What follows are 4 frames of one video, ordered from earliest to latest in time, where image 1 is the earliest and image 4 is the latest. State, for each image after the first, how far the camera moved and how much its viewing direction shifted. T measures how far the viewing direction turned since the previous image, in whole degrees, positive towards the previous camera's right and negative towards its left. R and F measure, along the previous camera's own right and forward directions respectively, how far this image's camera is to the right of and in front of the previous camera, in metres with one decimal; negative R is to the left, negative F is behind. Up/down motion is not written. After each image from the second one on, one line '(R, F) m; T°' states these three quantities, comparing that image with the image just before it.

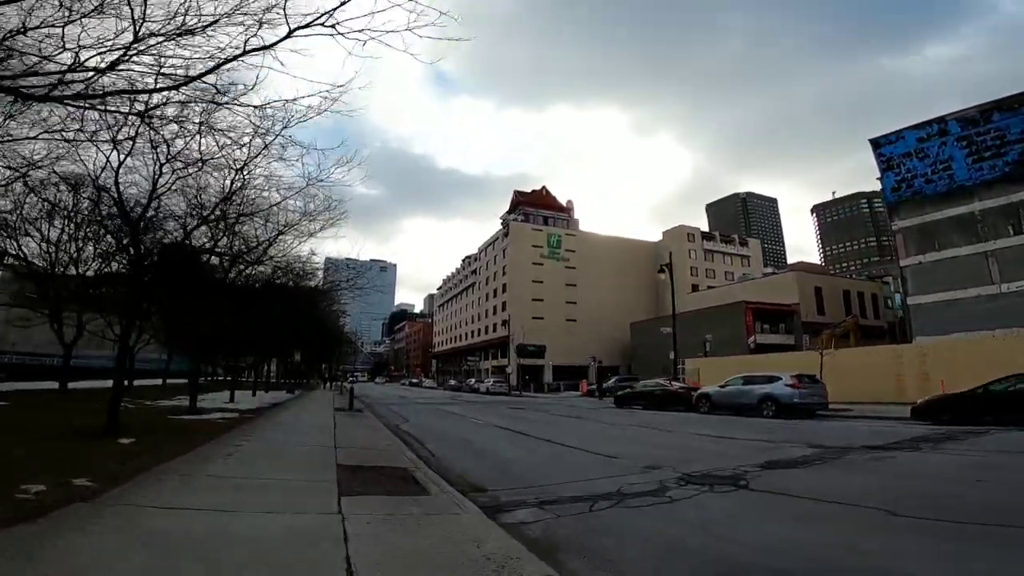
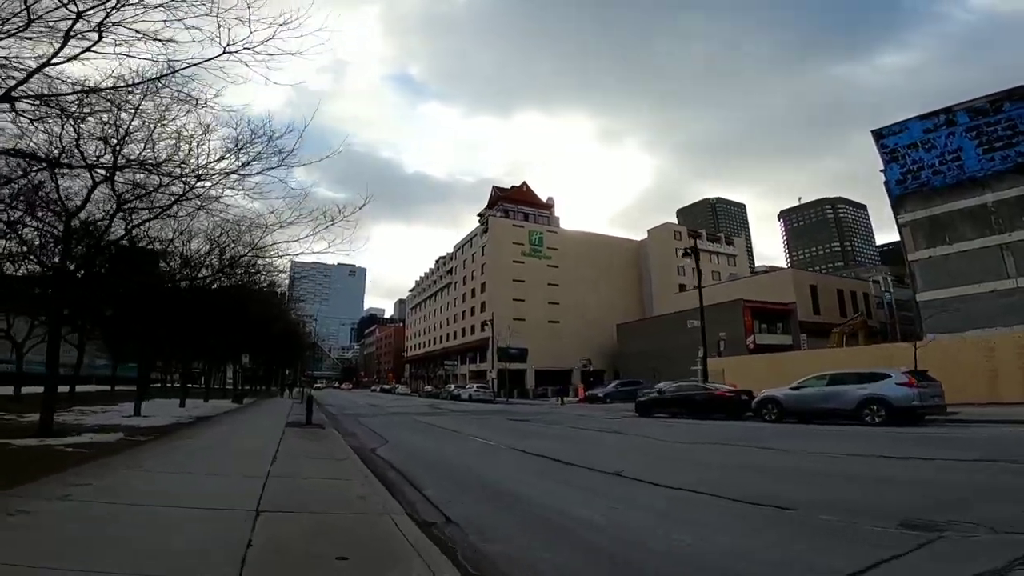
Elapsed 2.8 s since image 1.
(-1.0, +4.6) m; +3°
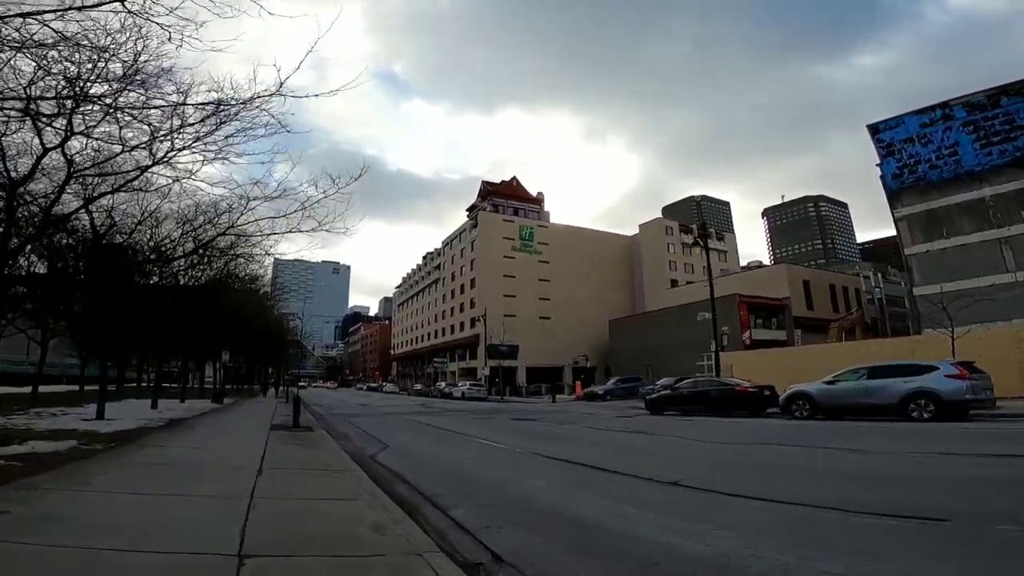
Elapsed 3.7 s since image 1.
(-0.6, +1.4) m; +1°
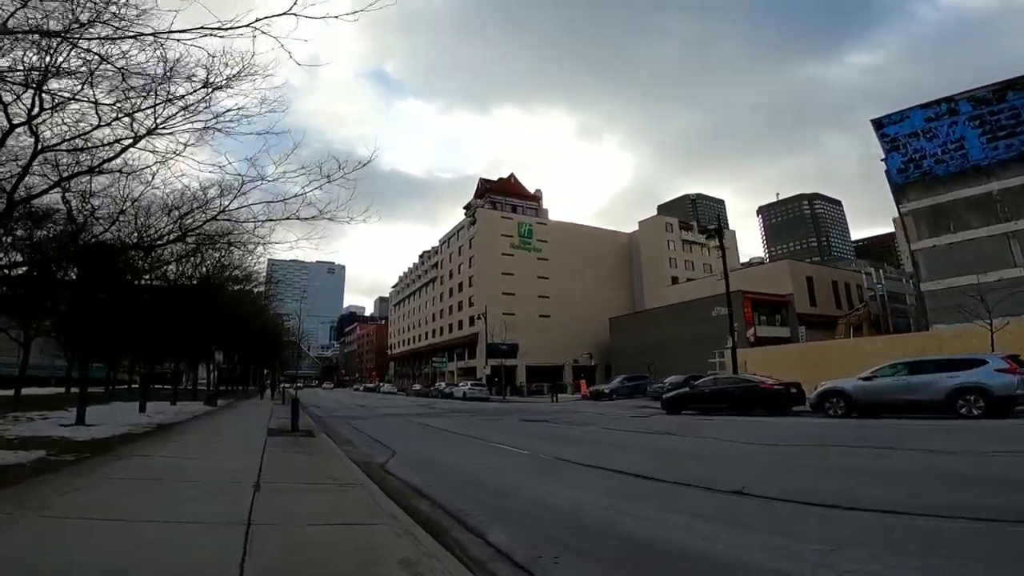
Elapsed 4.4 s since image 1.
(-0.4, +0.9) m; 0°
